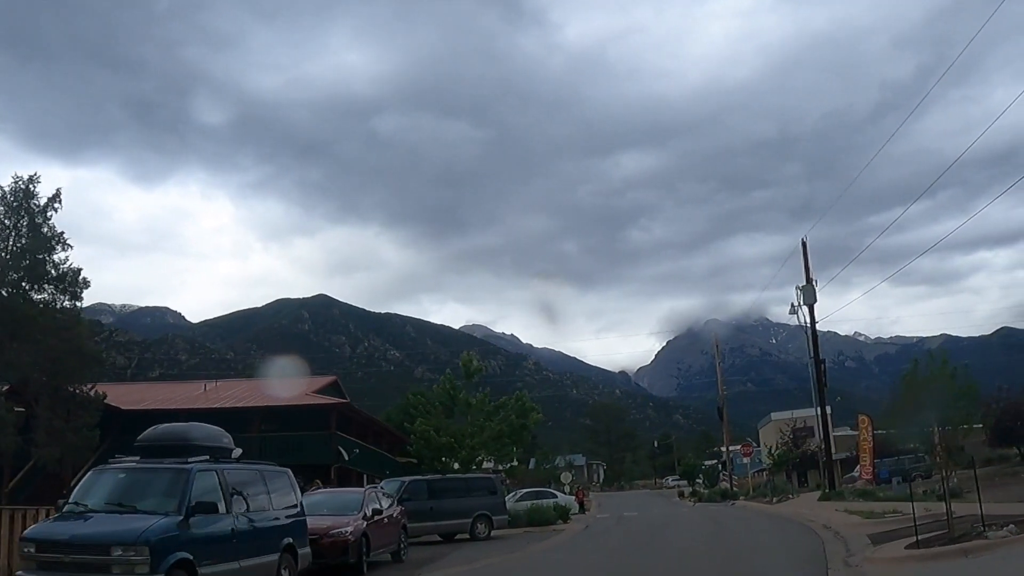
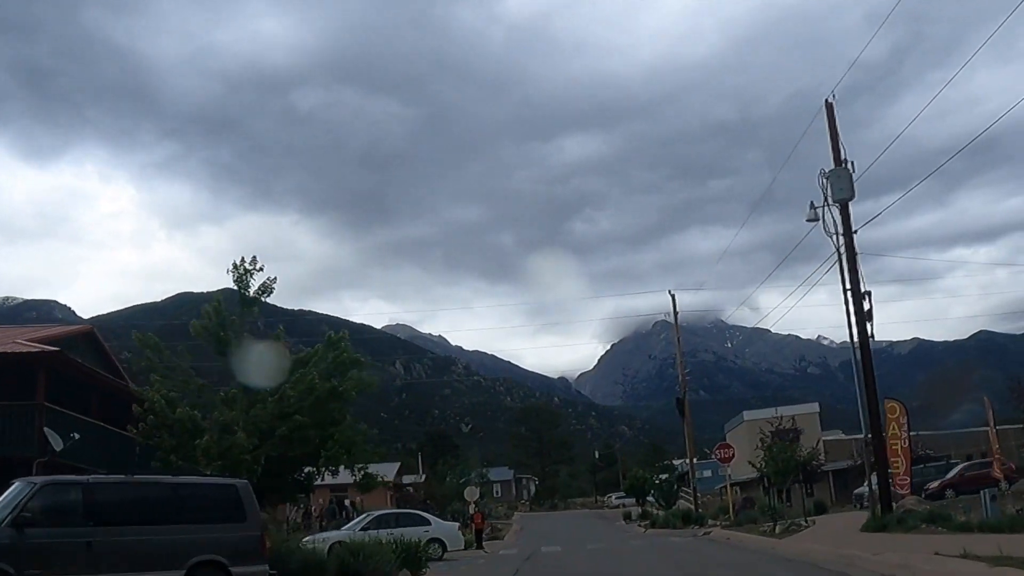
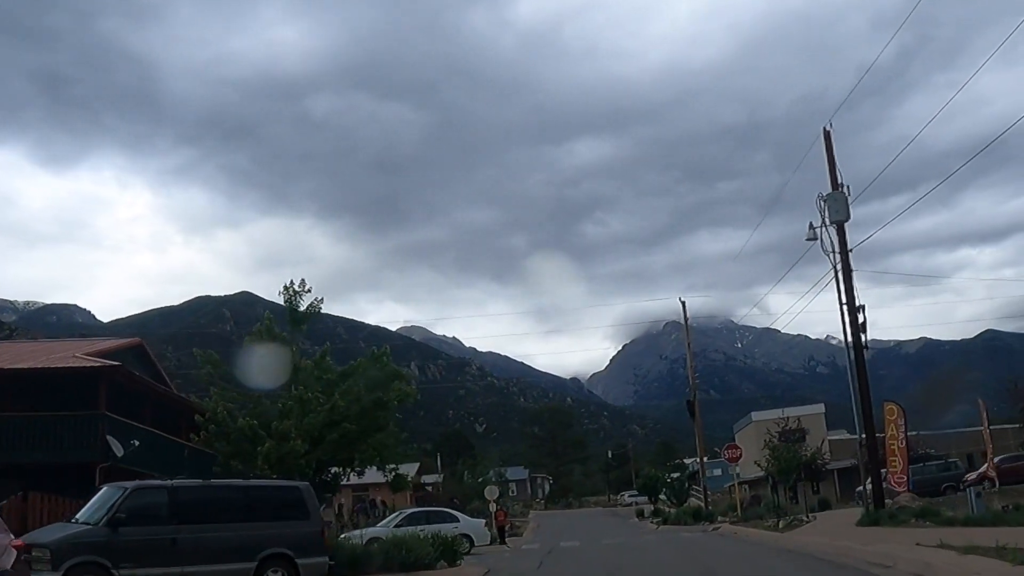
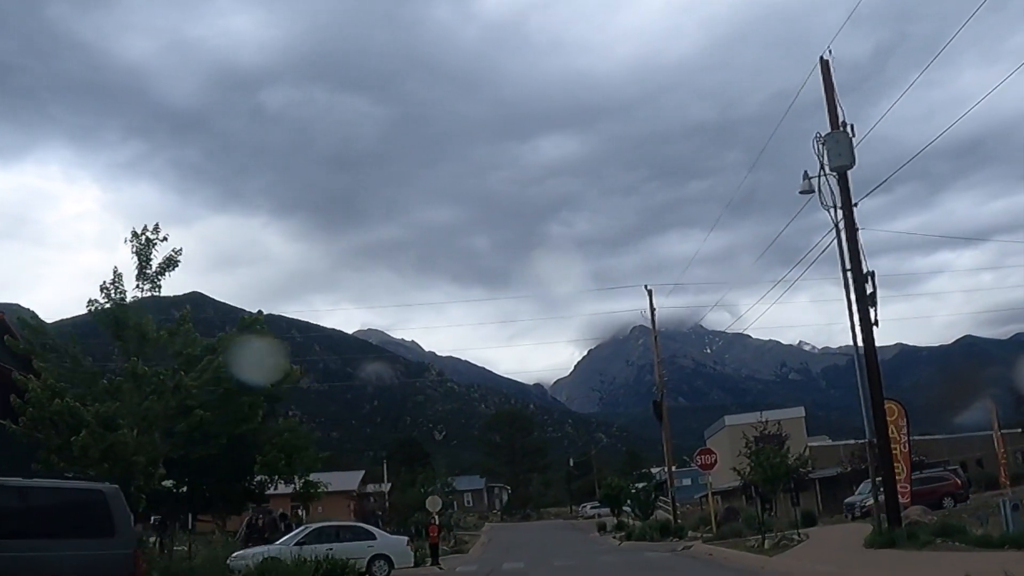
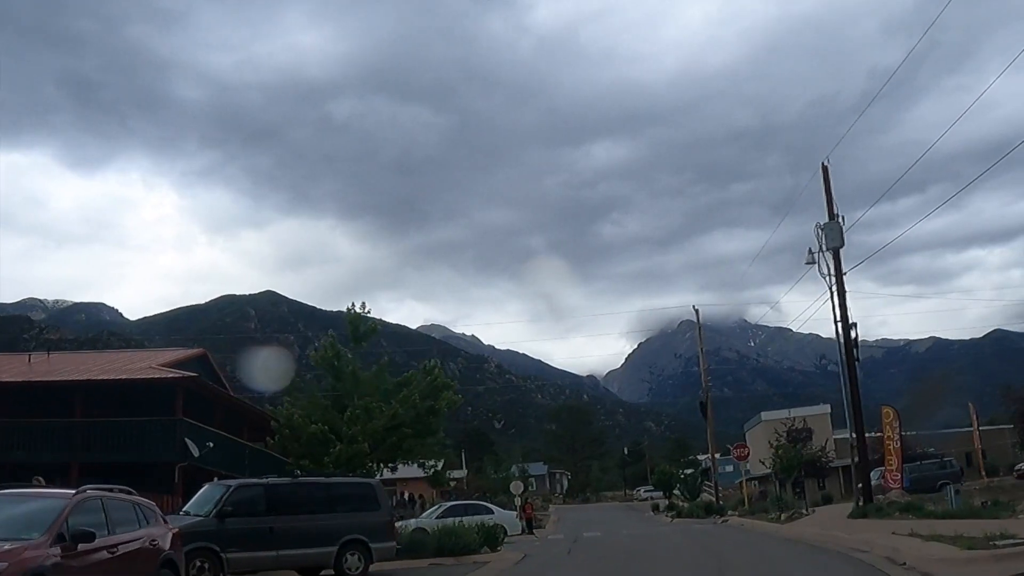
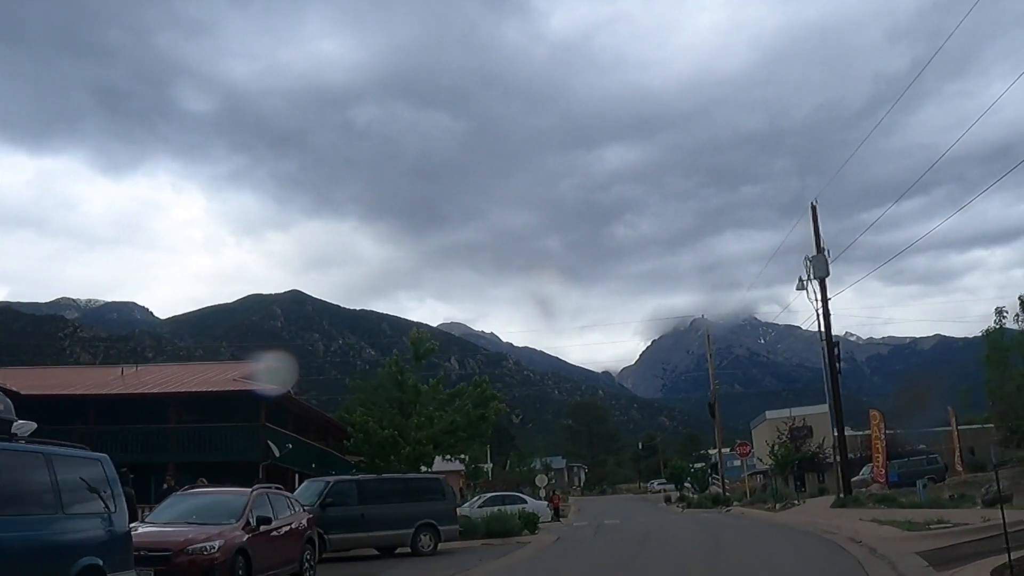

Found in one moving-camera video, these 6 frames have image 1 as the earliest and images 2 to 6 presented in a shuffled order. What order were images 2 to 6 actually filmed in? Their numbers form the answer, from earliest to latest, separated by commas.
6, 5, 3, 2, 4
